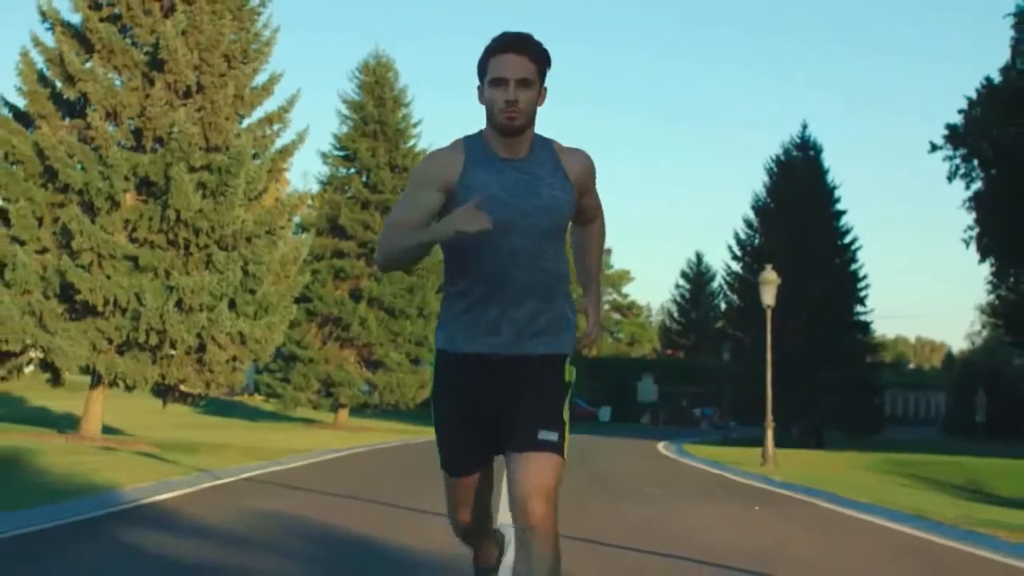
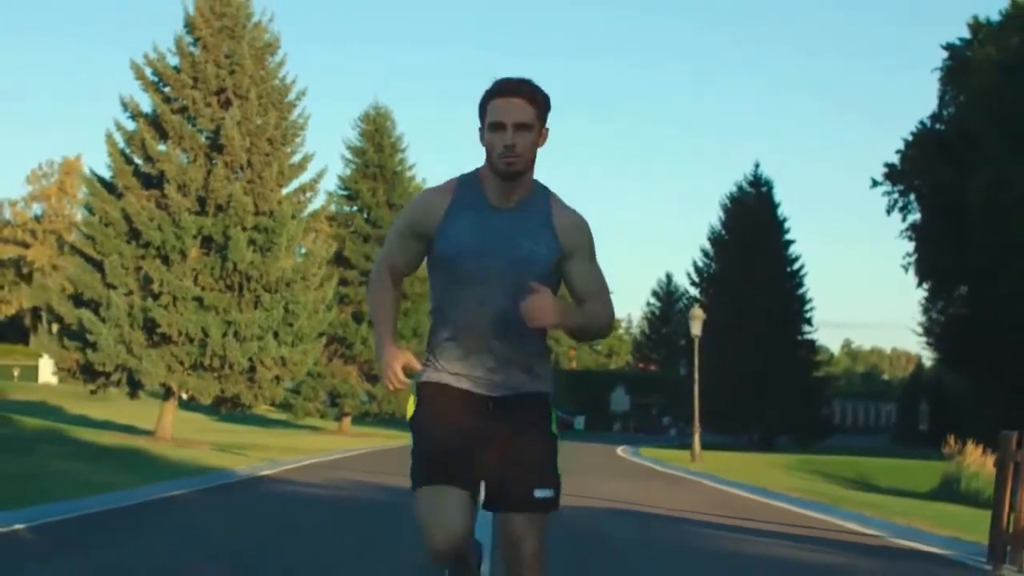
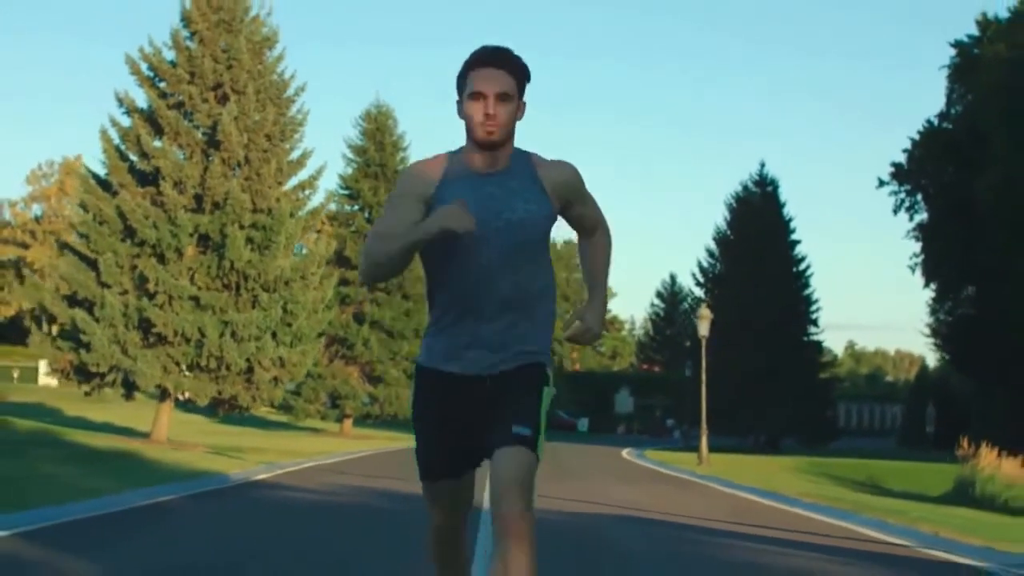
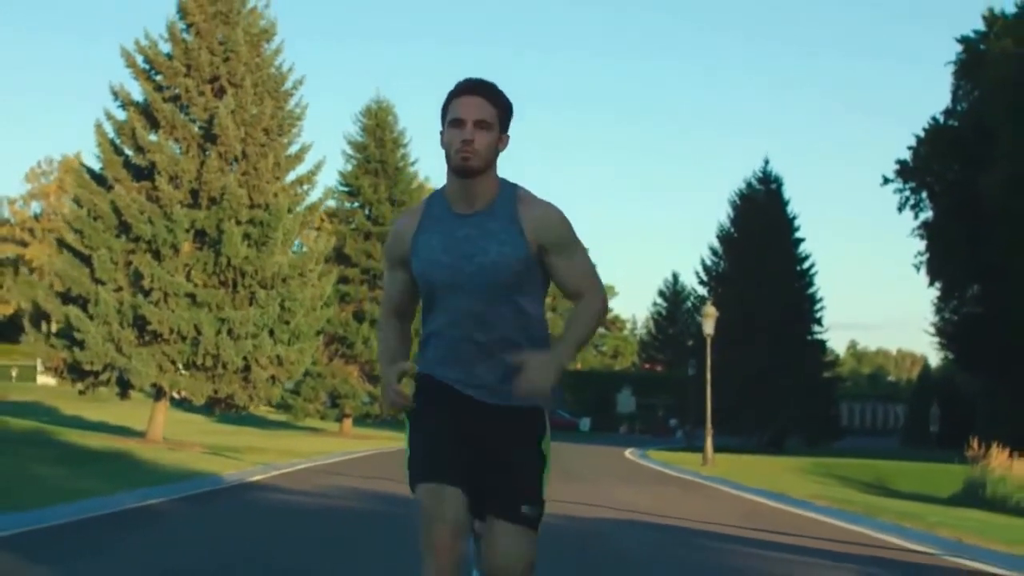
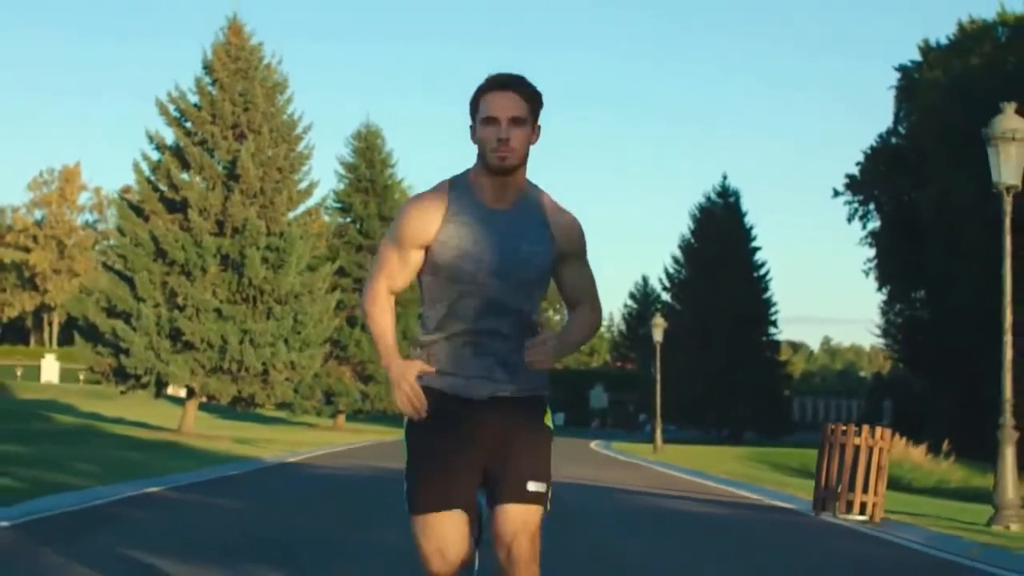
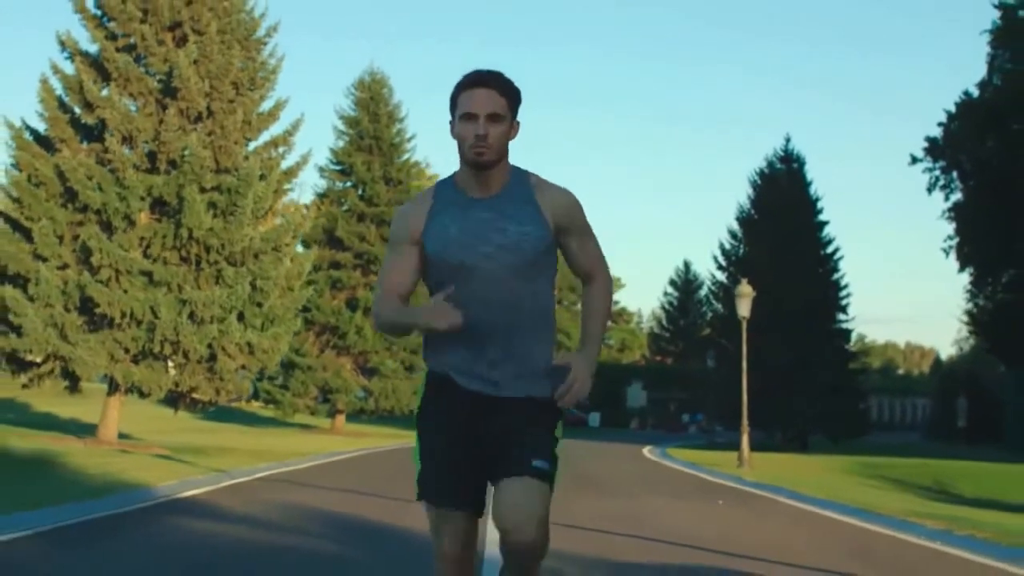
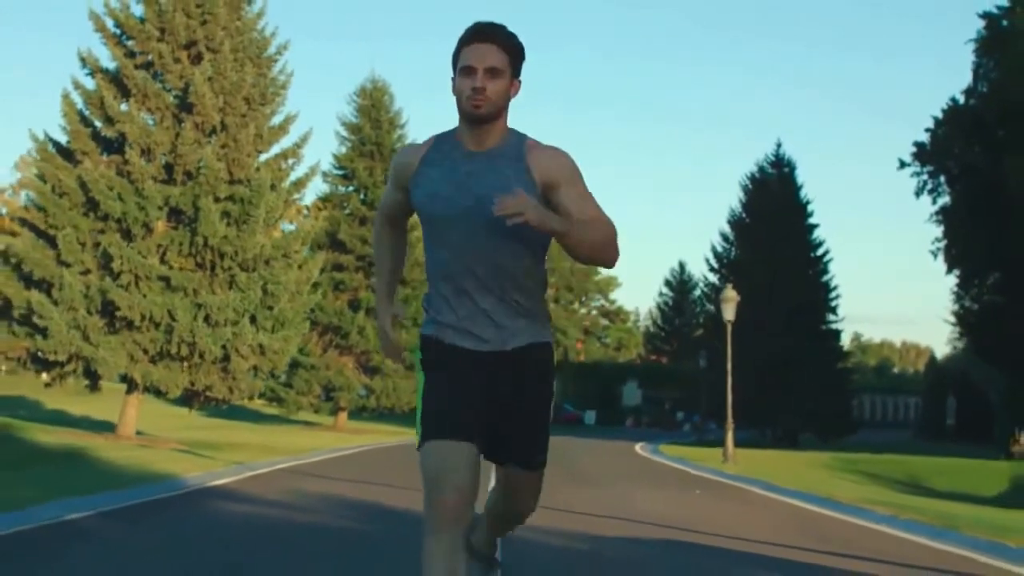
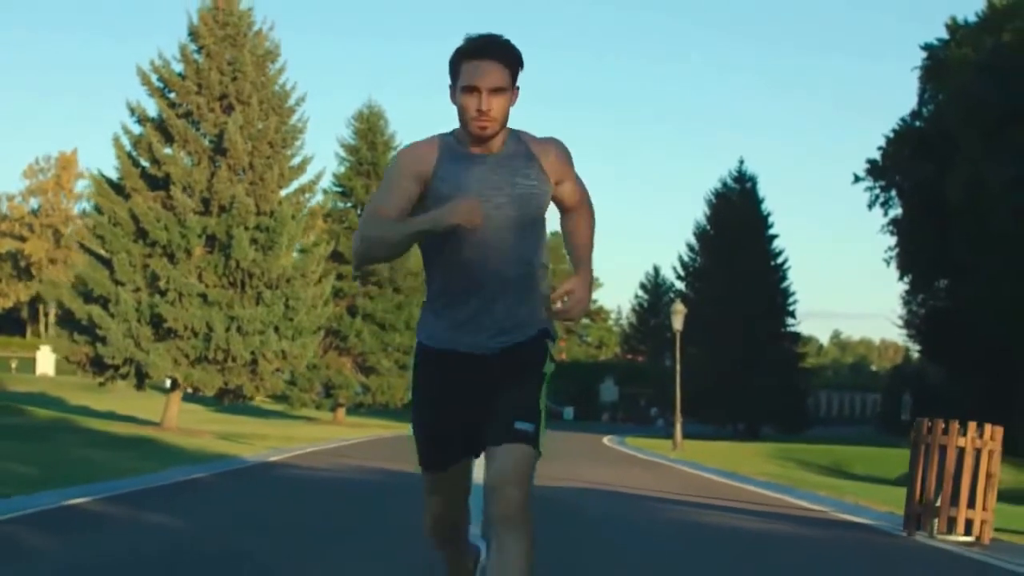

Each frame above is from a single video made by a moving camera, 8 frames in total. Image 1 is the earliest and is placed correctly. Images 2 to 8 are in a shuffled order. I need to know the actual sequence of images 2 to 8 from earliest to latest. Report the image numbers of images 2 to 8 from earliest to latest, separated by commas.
6, 7, 4, 3, 2, 8, 5
